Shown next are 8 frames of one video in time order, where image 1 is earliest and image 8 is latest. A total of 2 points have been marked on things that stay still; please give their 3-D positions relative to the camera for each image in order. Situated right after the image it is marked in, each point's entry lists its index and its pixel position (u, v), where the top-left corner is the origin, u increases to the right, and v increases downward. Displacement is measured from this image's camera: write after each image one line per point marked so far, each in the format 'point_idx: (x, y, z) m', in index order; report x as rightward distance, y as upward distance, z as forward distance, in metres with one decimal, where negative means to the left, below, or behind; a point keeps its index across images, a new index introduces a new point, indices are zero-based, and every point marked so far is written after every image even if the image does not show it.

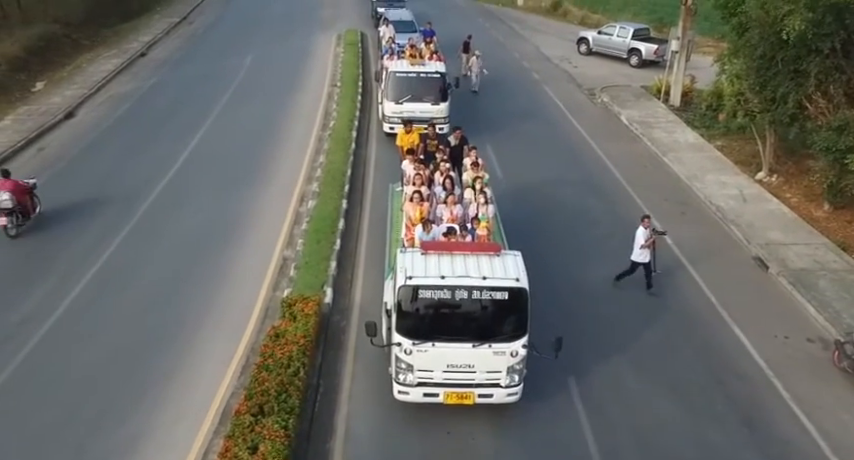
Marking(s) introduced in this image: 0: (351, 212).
0: (-1.4, +0.3, +14.8) m
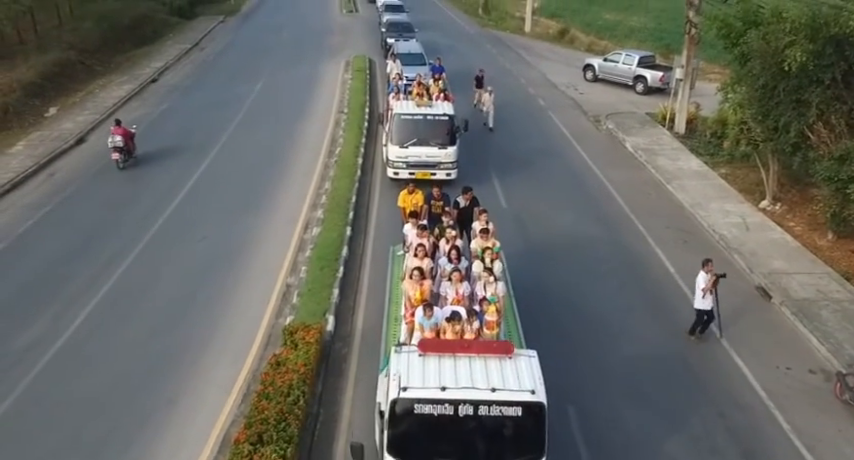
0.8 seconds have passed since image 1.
0: (-1.3, -0.2, +14.9) m
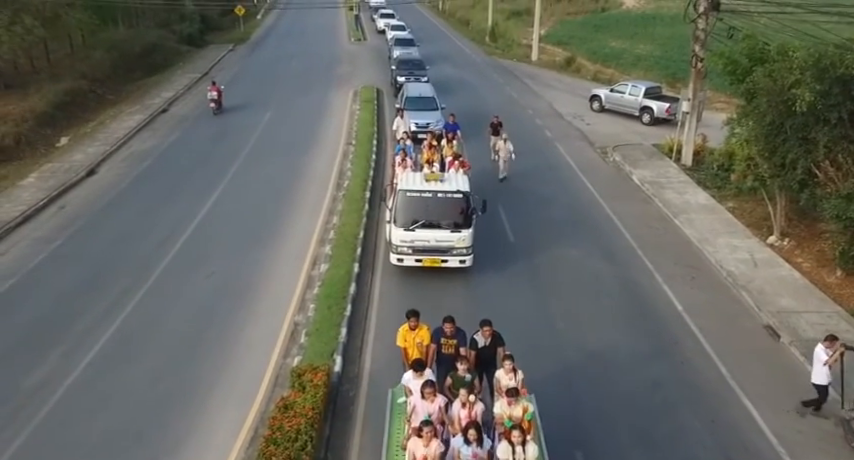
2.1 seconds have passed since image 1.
0: (-1.2, -0.9, +14.9) m
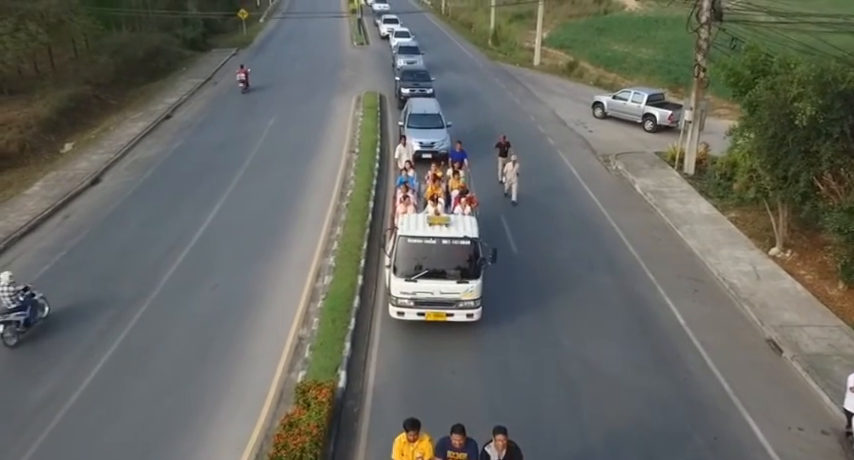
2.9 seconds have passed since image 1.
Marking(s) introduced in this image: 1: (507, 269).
0: (-1.1, -1.1, +15.0) m
1: (+1.7, -0.8, +16.2) m
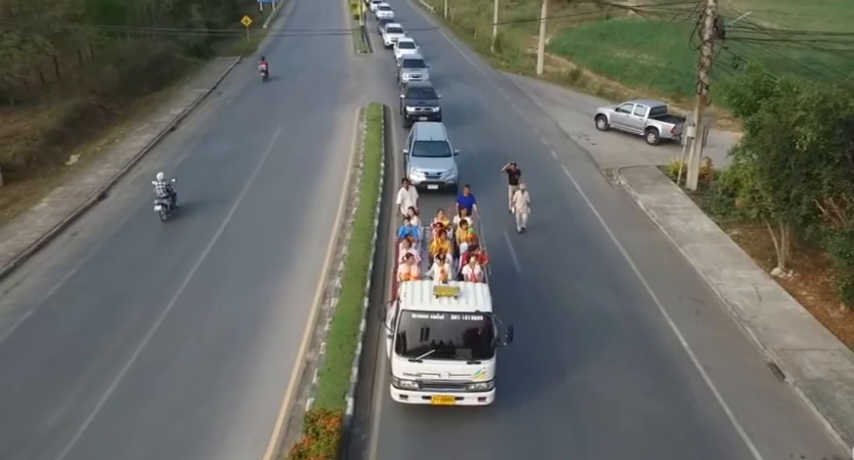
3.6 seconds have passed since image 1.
0: (-1.0, -1.5, +15.2) m
1: (+1.8, -1.2, +16.3) m
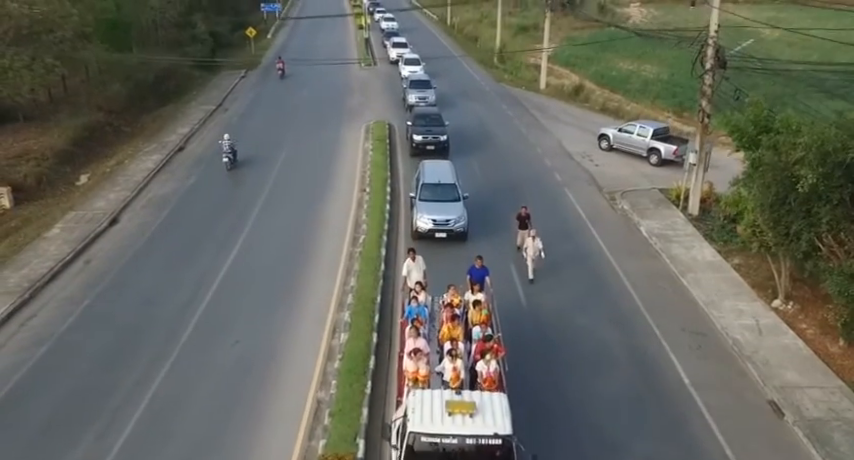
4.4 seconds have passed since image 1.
0: (-0.9, -2.3, +15.5) m
1: (+1.9, -1.9, +16.7) m
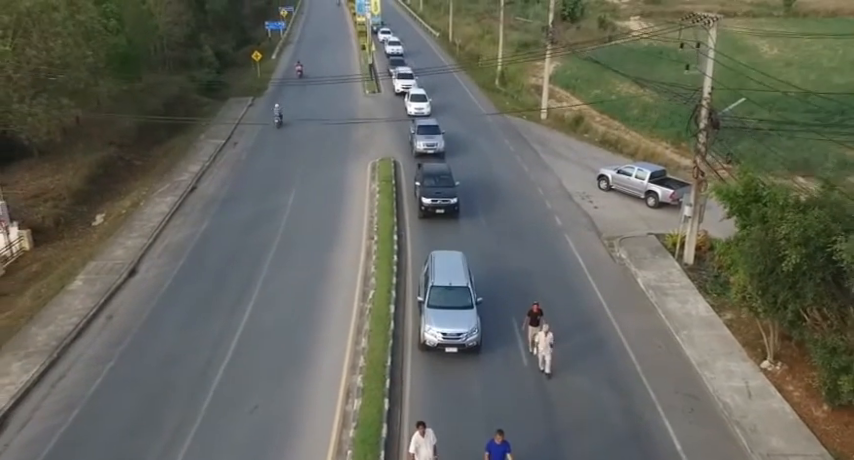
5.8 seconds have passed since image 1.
0: (-0.7, -3.7, +16.5) m
1: (+2.1, -3.4, +17.7) m
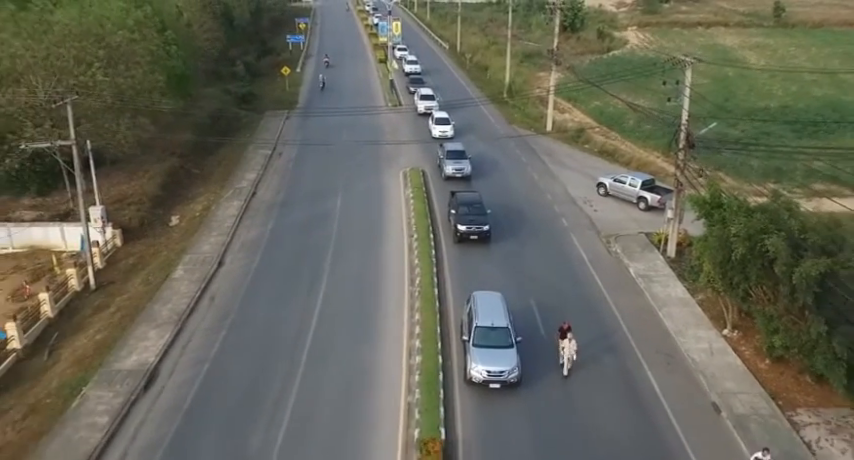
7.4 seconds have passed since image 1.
0: (+0.5, -3.7, +22.2) m
1: (+3.3, -3.4, +23.3) m
